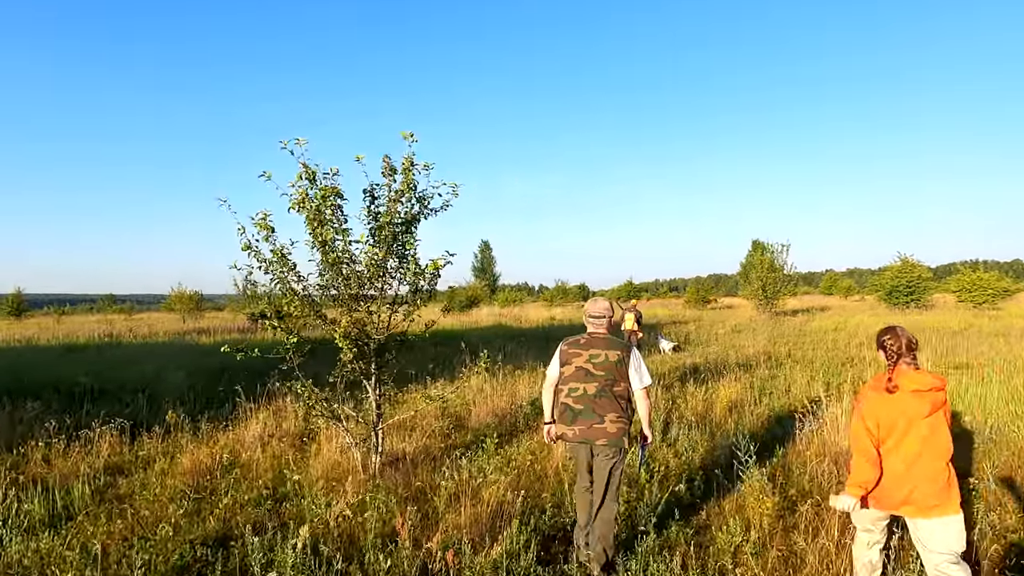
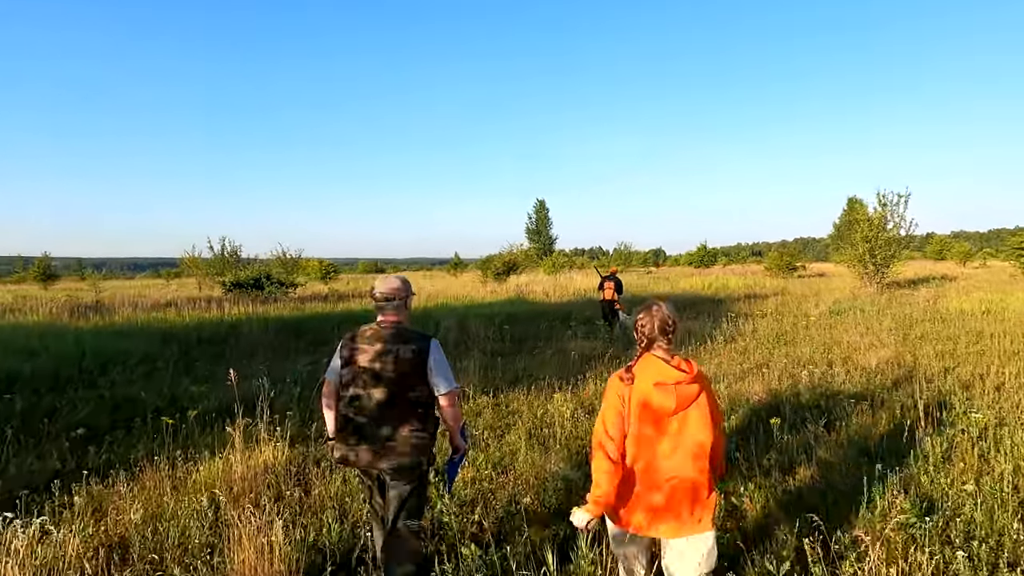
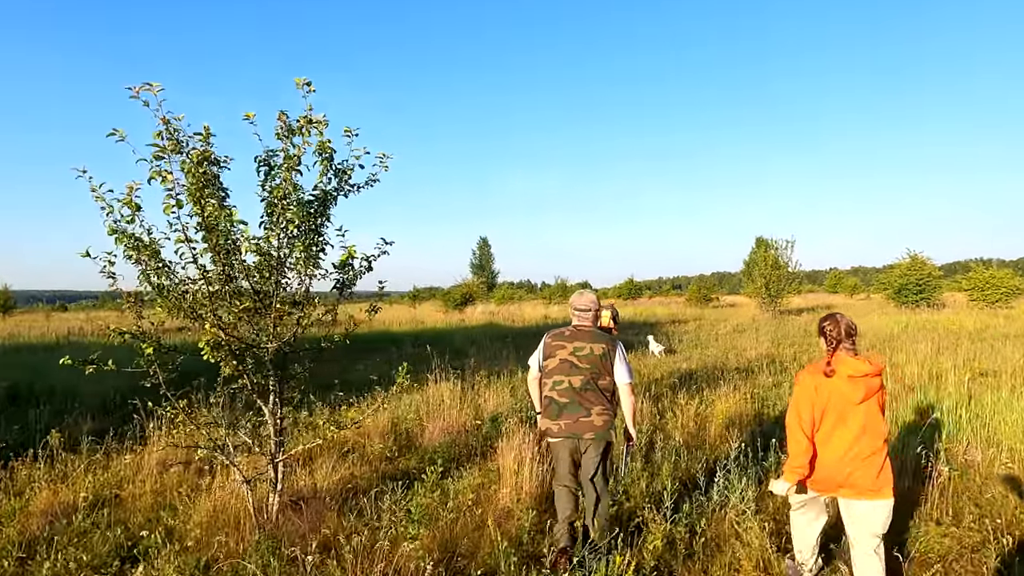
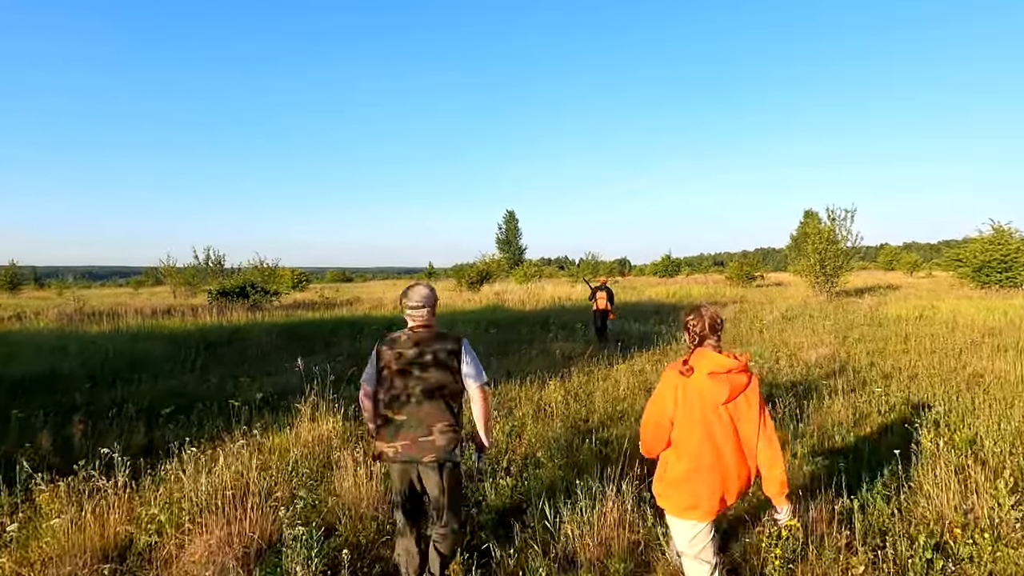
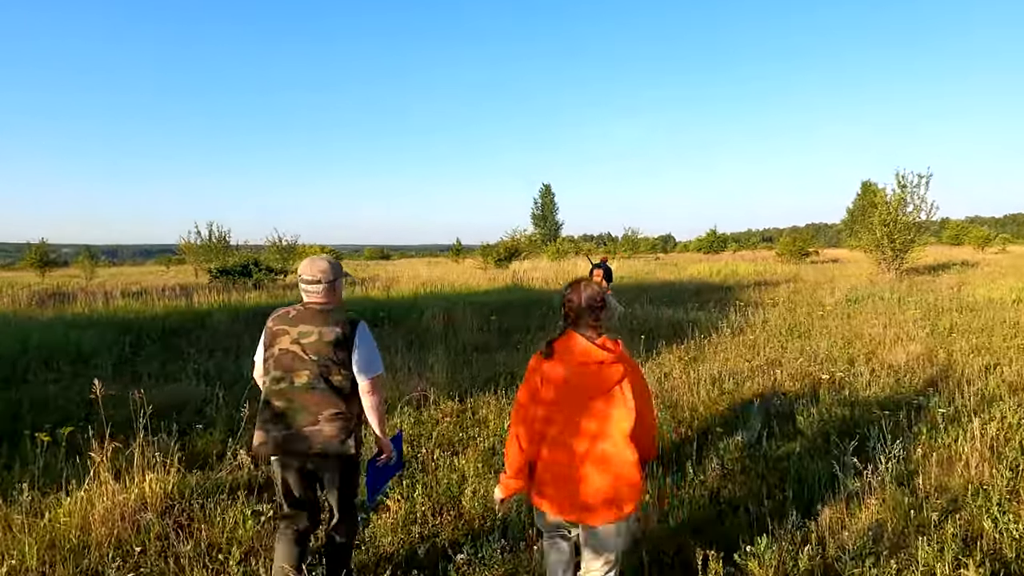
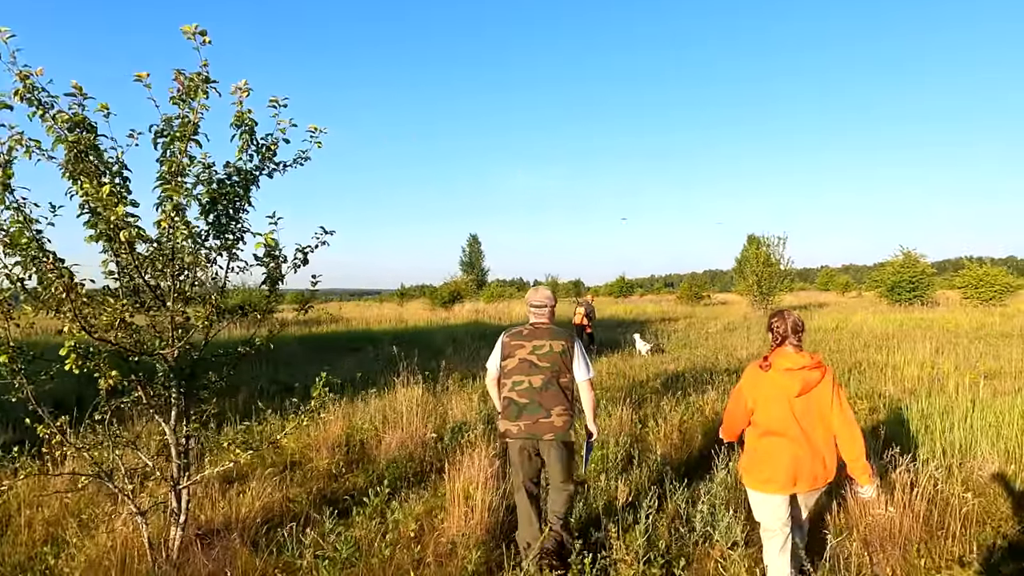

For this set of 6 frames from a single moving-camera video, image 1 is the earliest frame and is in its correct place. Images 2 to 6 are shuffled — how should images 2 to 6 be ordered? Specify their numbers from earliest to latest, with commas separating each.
3, 6, 4, 2, 5
